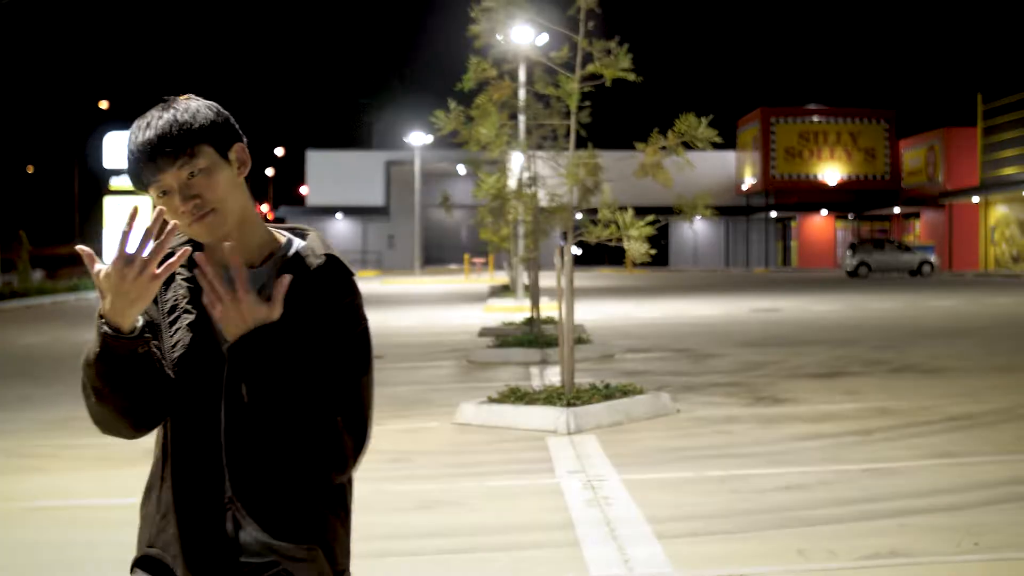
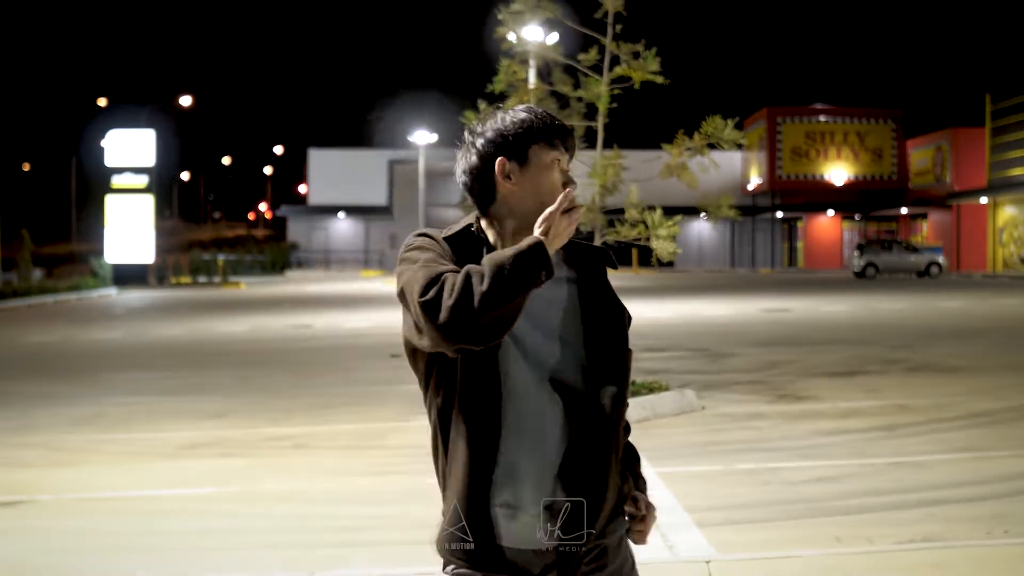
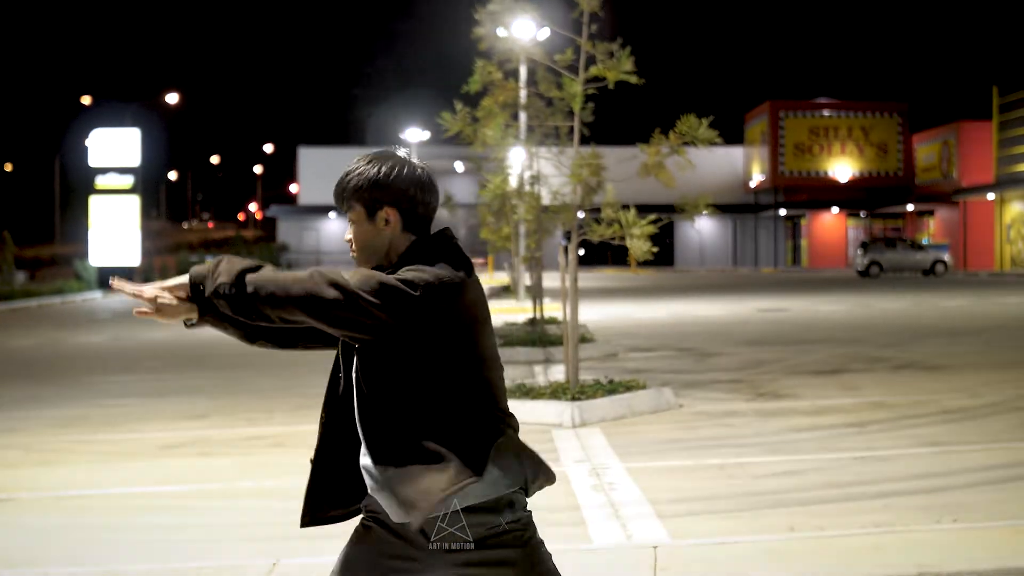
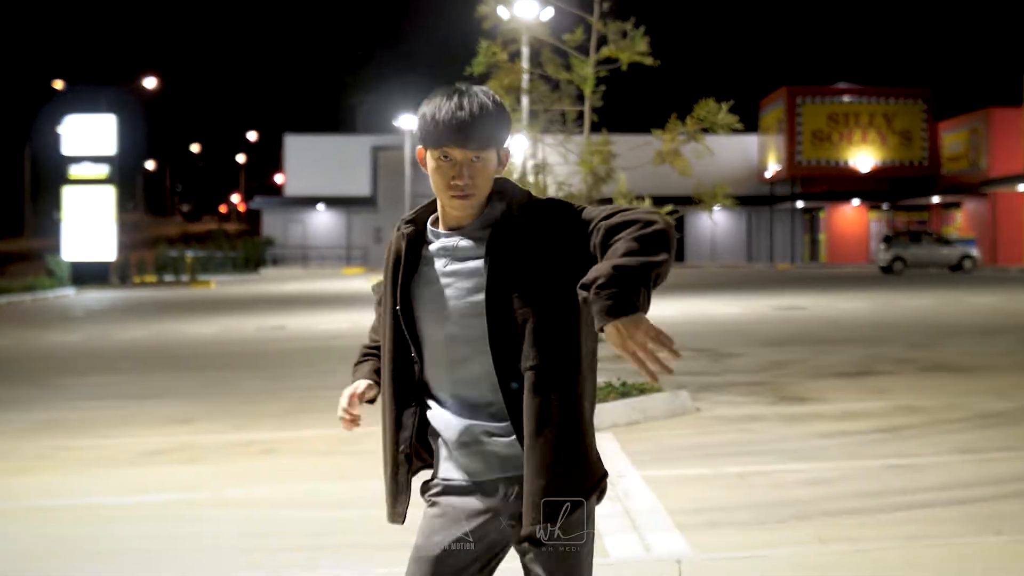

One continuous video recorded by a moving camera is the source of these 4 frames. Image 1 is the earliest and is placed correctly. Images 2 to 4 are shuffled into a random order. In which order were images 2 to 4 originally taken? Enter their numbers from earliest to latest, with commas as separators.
2, 3, 4
